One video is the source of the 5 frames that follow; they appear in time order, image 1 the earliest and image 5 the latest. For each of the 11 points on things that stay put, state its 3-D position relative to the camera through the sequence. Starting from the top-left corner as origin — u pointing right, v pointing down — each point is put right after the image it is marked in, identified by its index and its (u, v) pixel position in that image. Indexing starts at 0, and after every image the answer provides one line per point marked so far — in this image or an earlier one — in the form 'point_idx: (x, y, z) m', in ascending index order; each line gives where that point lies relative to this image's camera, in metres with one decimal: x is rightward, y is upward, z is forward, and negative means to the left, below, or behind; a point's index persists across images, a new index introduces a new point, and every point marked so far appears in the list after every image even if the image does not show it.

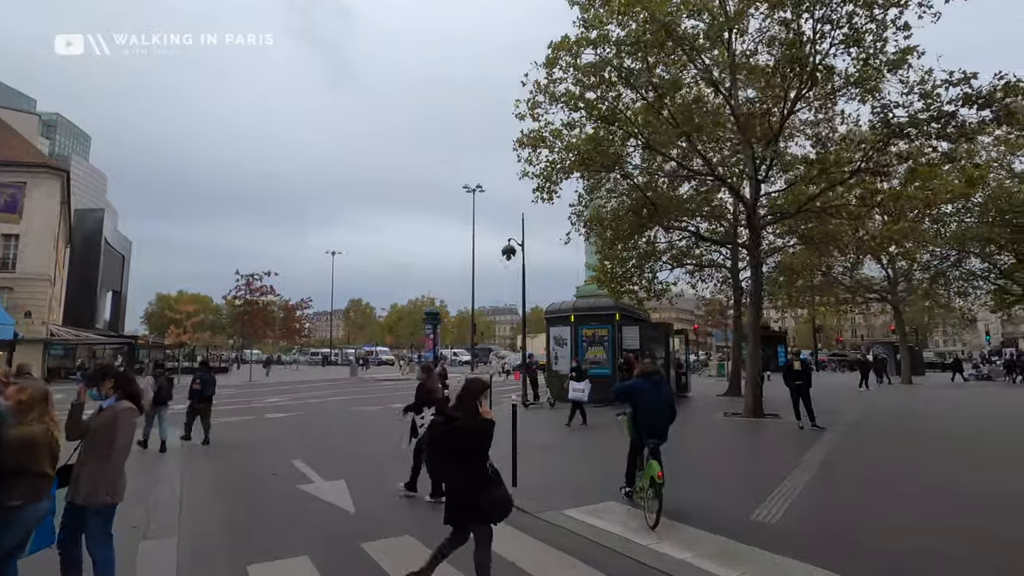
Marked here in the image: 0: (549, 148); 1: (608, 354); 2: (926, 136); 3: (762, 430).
0: (+1.0, +3.8, +14.2) m
1: (+3.2, -2.2, +17.7) m
2: (+9.4, +3.4, +12.1) m
3: (+6.2, -3.6, +13.1) m
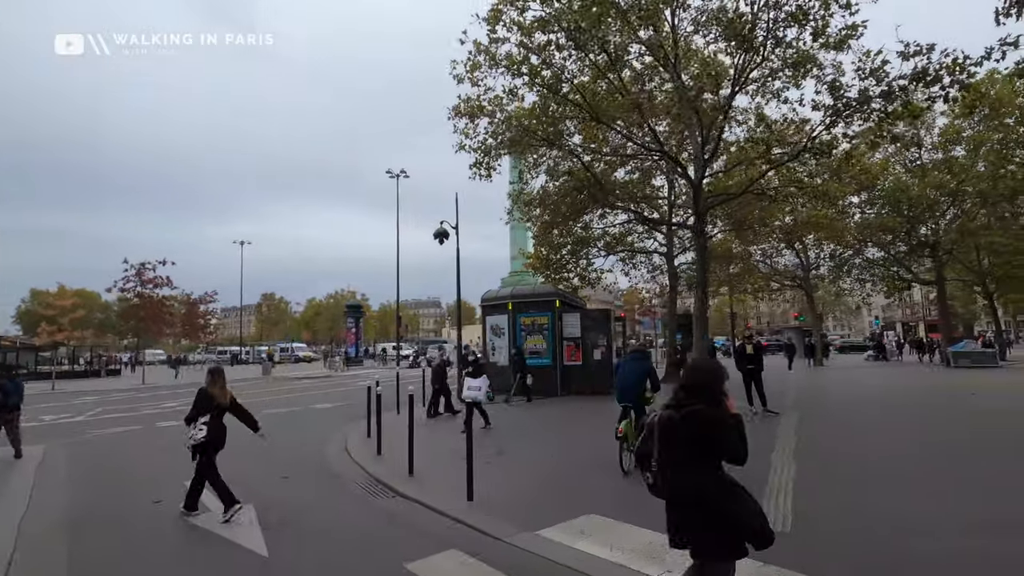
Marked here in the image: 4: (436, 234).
0: (-0.6, +4.2, +13.0) m
1: (+1.1, -1.7, +16.8) m
2: (+8.0, +3.9, +12.1) m
3: (+4.7, -3.2, +12.7) m
4: (-2.5, +1.7, +17.2) m
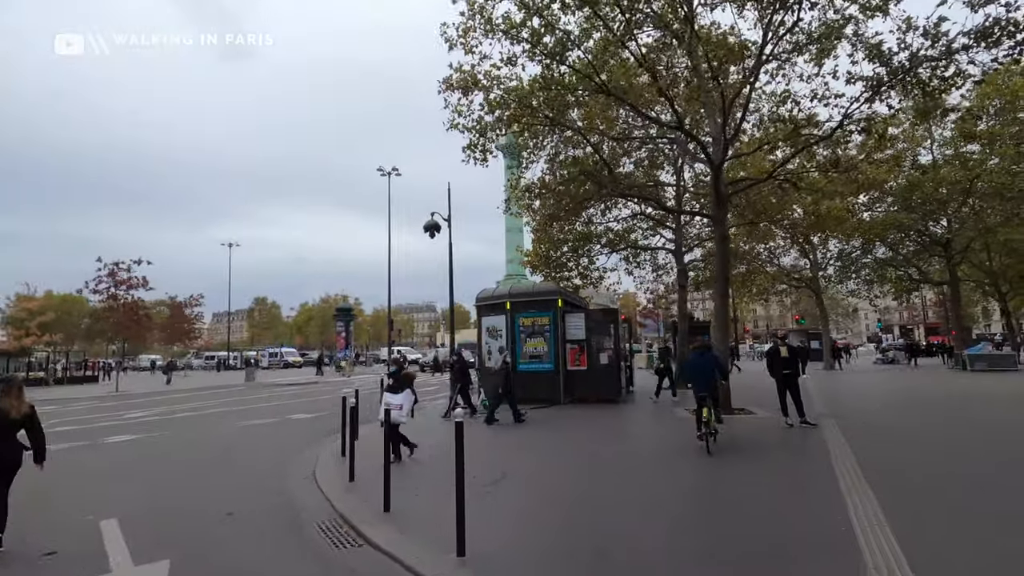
0: (-0.6, +4.3, +11.5) m
1: (+1.1, -1.7, +15.3) m
2: (+8.0, +4.0, +10.7) m
3: (+4.7, -3.1, +11.3) m
4: (-2.5, +1.8, +15.7) m
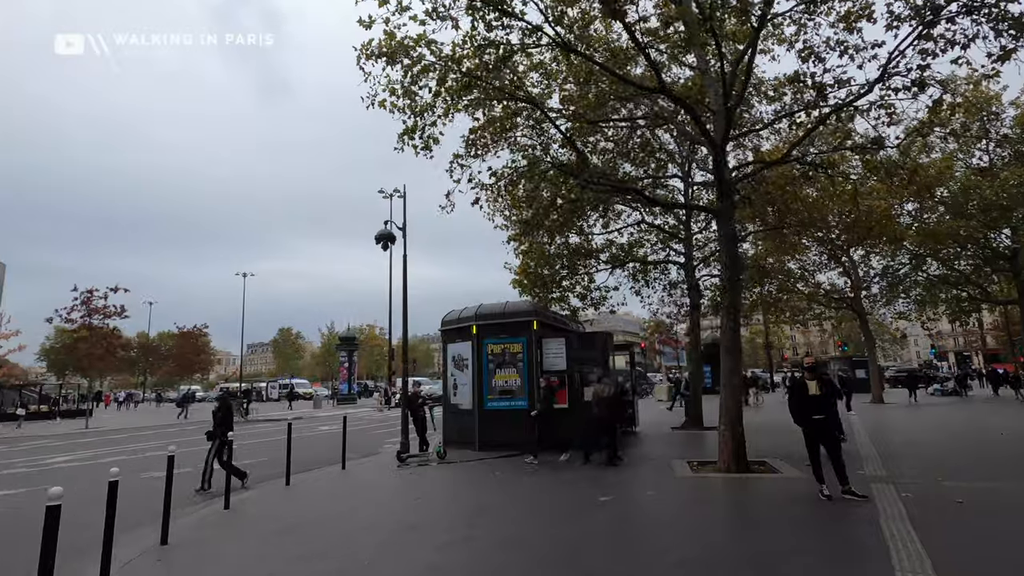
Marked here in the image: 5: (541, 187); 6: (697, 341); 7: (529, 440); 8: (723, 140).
0: (-1.7, +4.0, +9.2) m
1: (+0.3, -2.1, +12.5) m
2: (+6.9, +3.9, +7.8) m
3: (+3.7, -3.3, +8.2) m
4: (-3.3, +1.3, +13.3) m
5: (+0.6, +2.7, +12.6) m
6: (+6.1, -1.8, +17.7) m
7: (+0.4, -3.5, +12.4) m
8: (+3.8, +2.6, +9.8) m
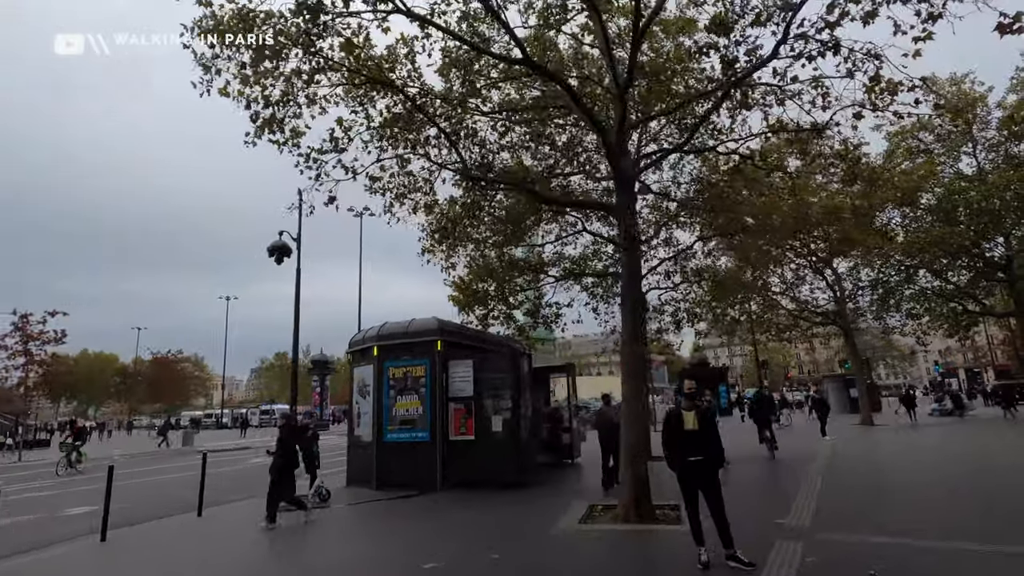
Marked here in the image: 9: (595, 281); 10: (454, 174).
0: (-3.8, +3.7, +7.9) m
1: (-1.7, -2.4, +11.0) m
2: (+4.7, +3.8, +6.5) m
3: (+1.6, -3.3, +6.6) m
4: (-5.4, +0.9, +12.0) m
5: (-1.5, +2.4, +11.3) m
6: (+4.2, -2.2, +16.1) m
7: (-1.6, -3.8, +10.8) m
8: (+1.7, +2.5, +8.4) m
9: (+2.9, +0.2, +19.1) m
10: (-1.3, +2.6, +10.9) m
